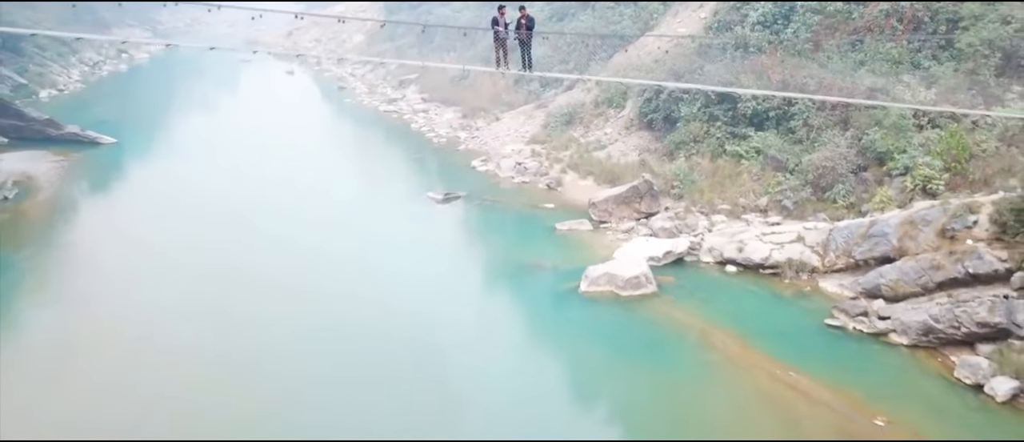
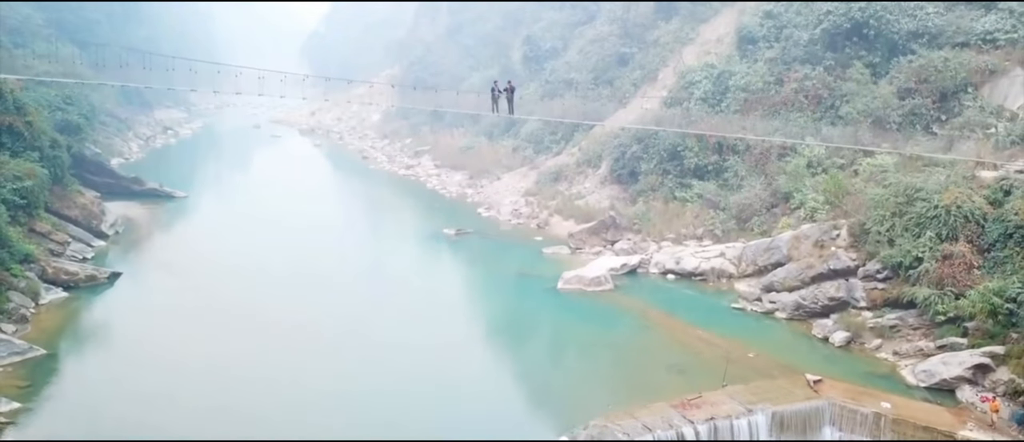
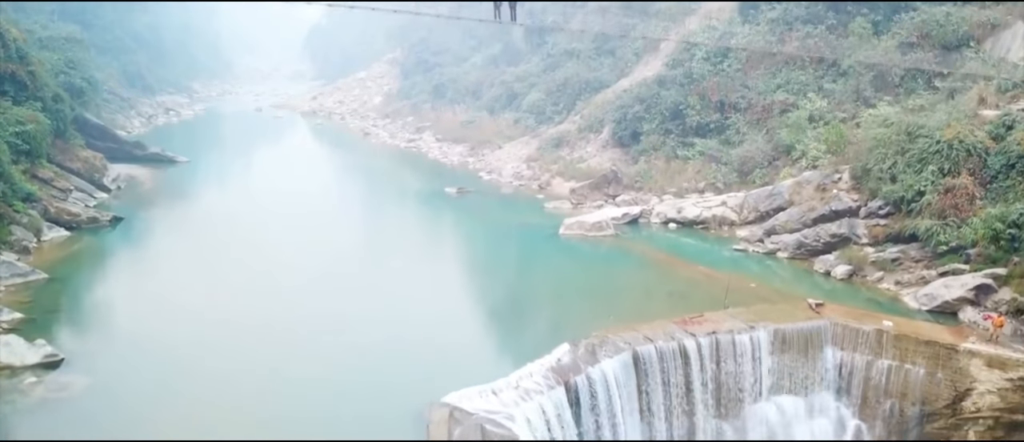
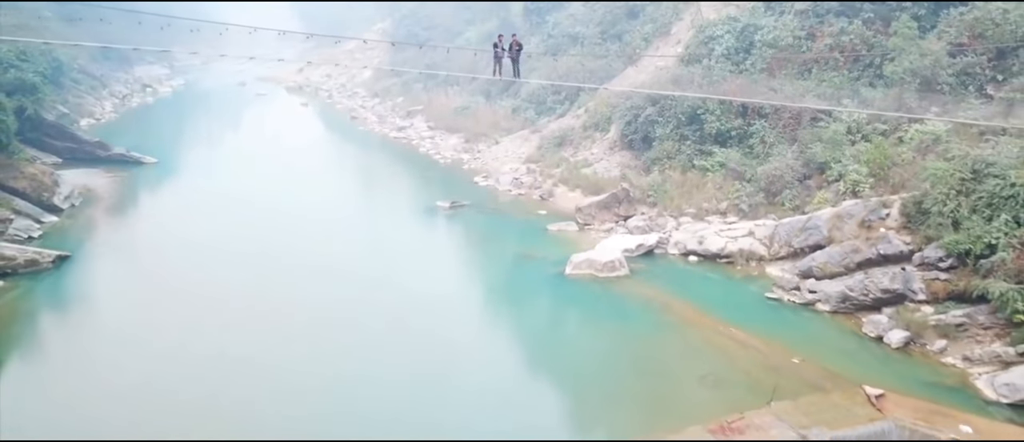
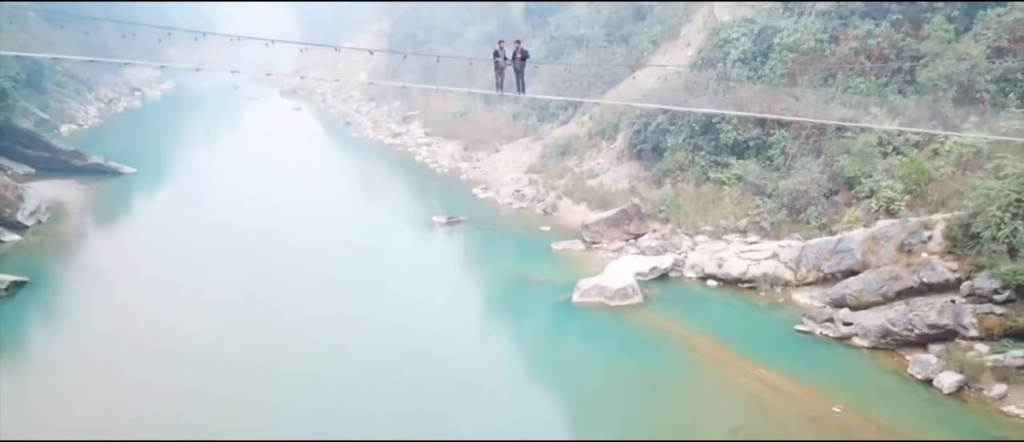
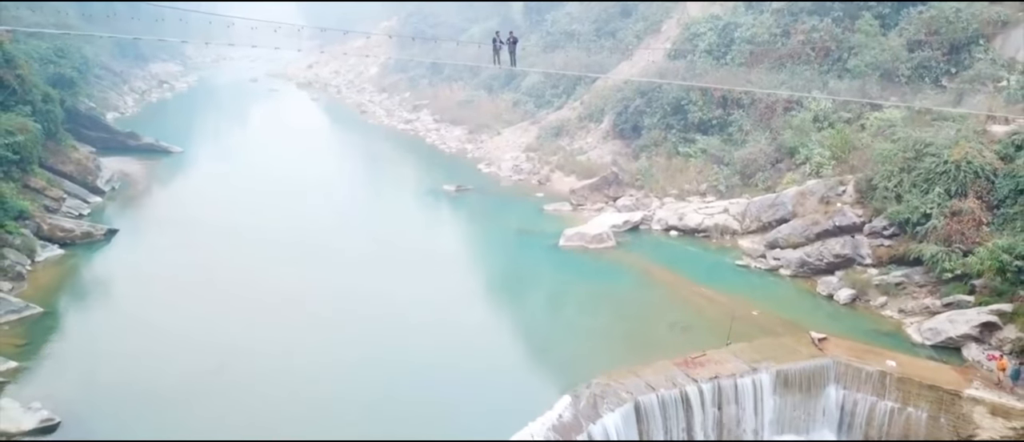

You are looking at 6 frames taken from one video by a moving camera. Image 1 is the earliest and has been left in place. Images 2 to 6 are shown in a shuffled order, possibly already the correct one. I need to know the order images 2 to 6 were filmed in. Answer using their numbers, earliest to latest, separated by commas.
5, 4, 6, 2, 3
